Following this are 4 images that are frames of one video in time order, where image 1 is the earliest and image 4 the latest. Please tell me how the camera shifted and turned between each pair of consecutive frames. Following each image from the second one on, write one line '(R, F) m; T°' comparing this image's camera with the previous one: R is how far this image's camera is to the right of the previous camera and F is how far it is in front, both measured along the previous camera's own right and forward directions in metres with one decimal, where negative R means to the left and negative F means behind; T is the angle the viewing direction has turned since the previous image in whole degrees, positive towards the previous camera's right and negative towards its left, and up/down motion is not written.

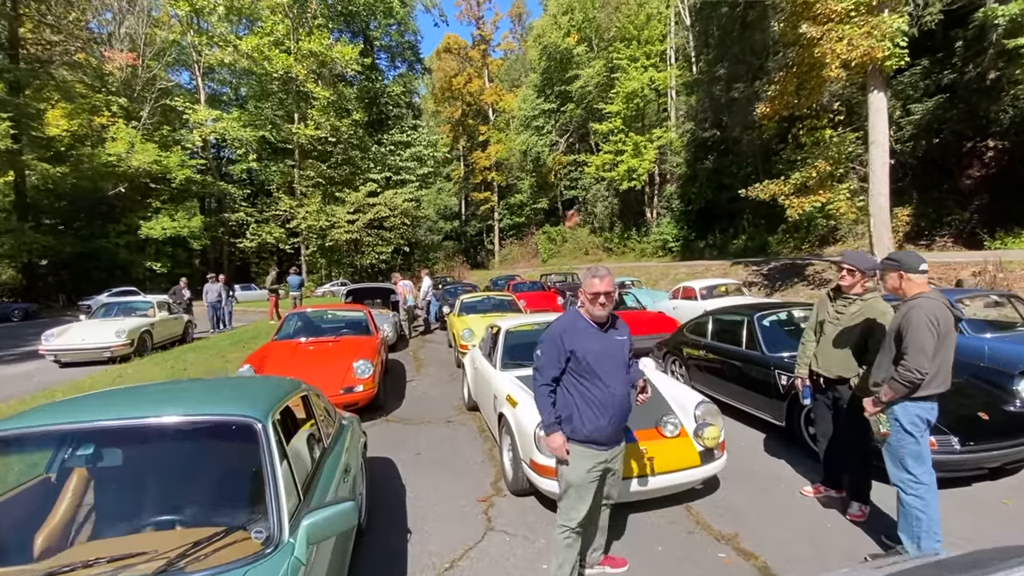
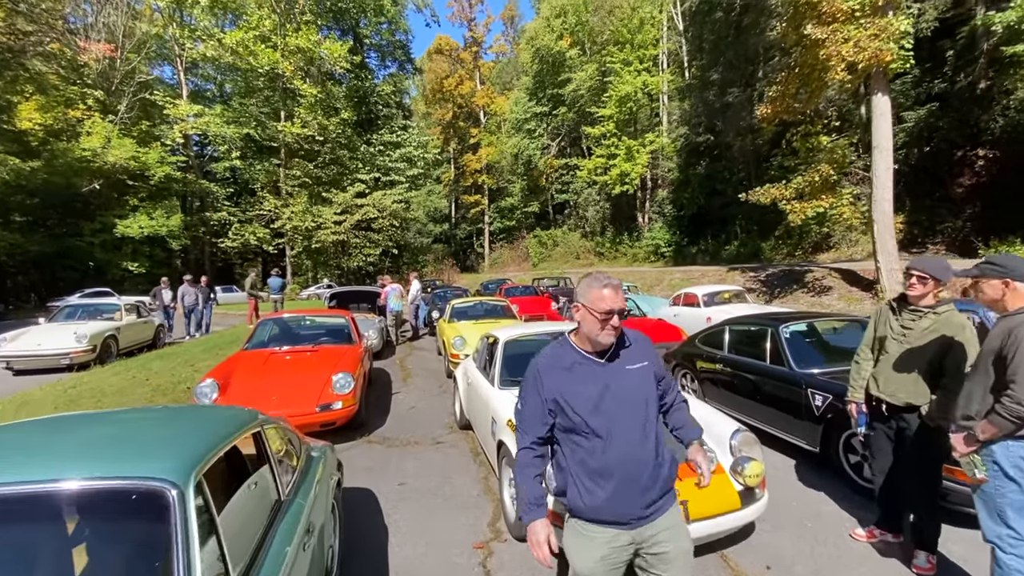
(-0.1, +0.6) m; +1°
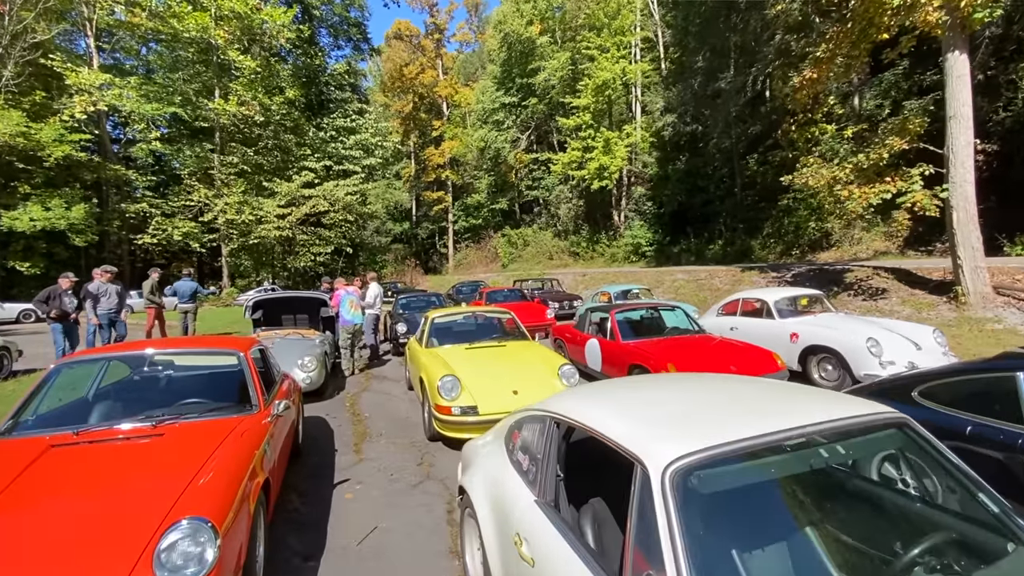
(-0.6, +3.0) m; +5°
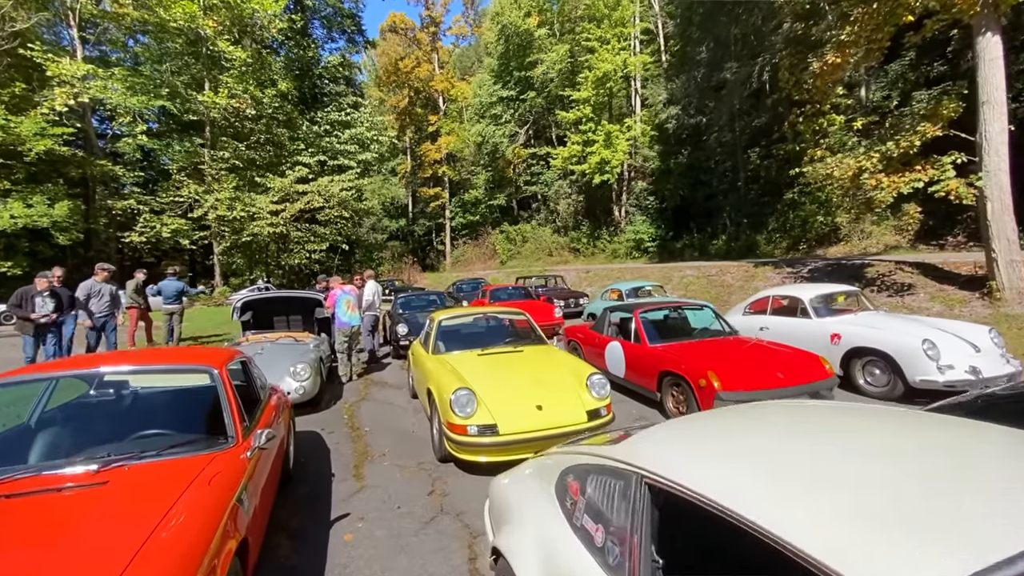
(-0.2, +0.6) m; 0°
